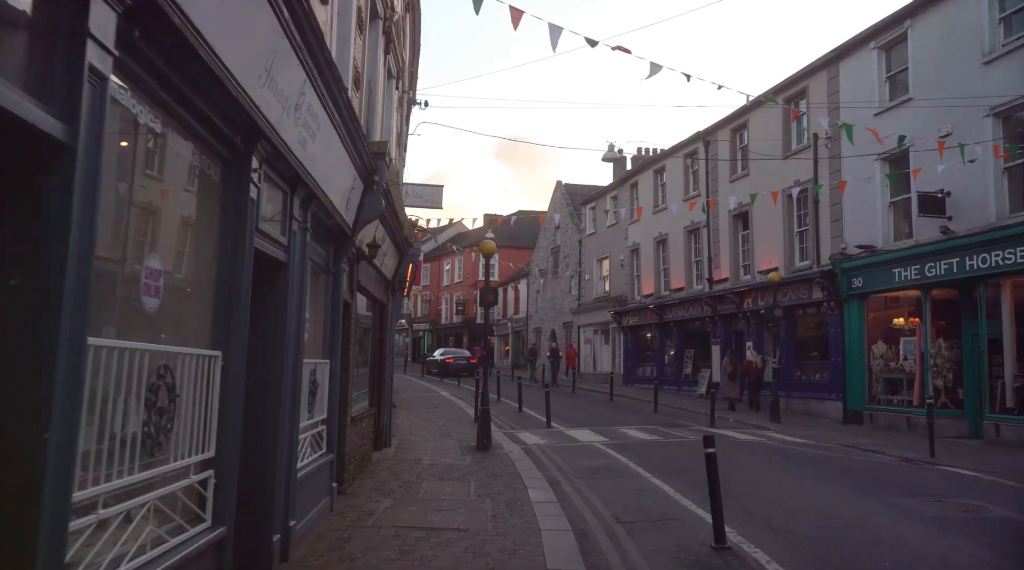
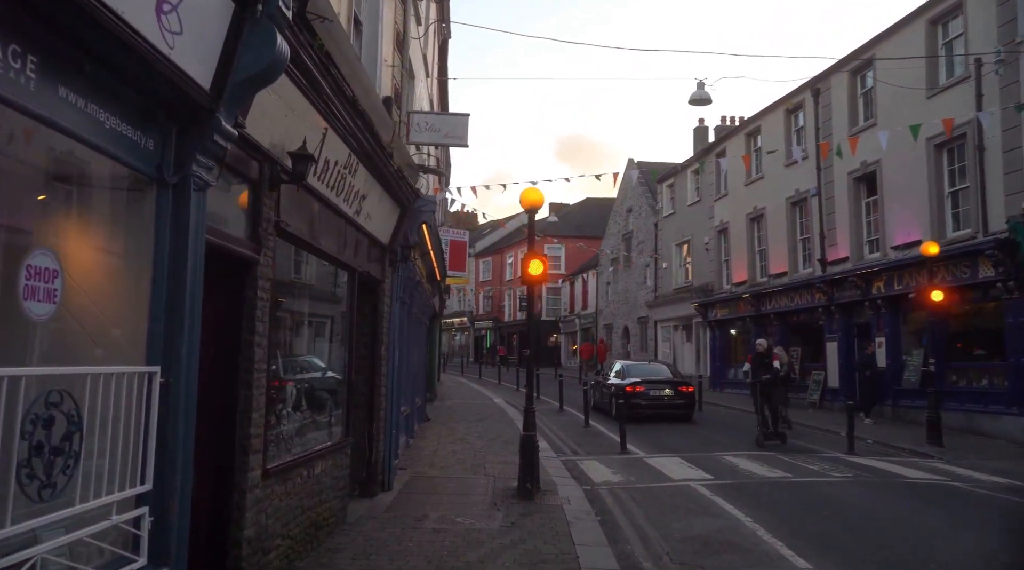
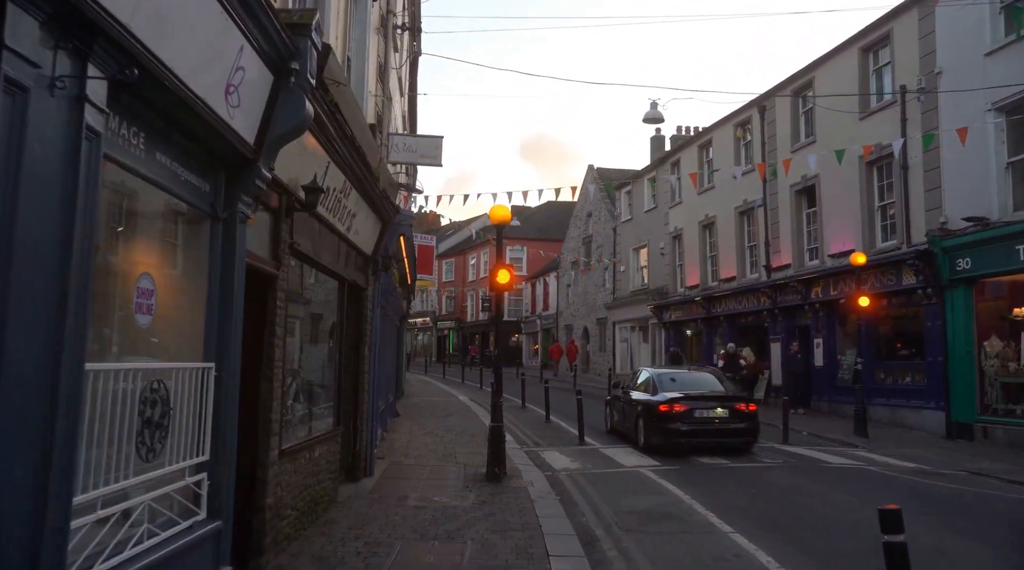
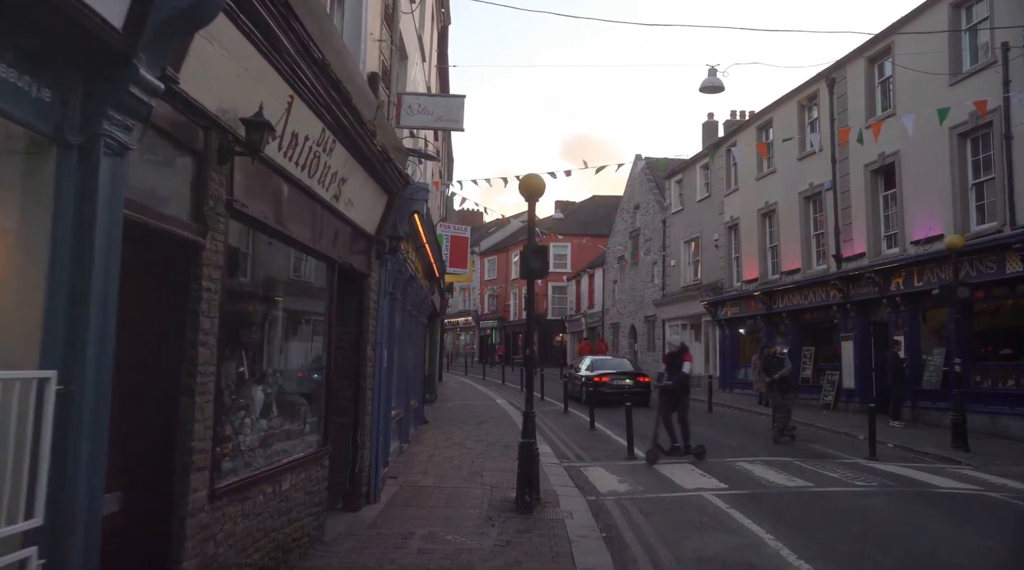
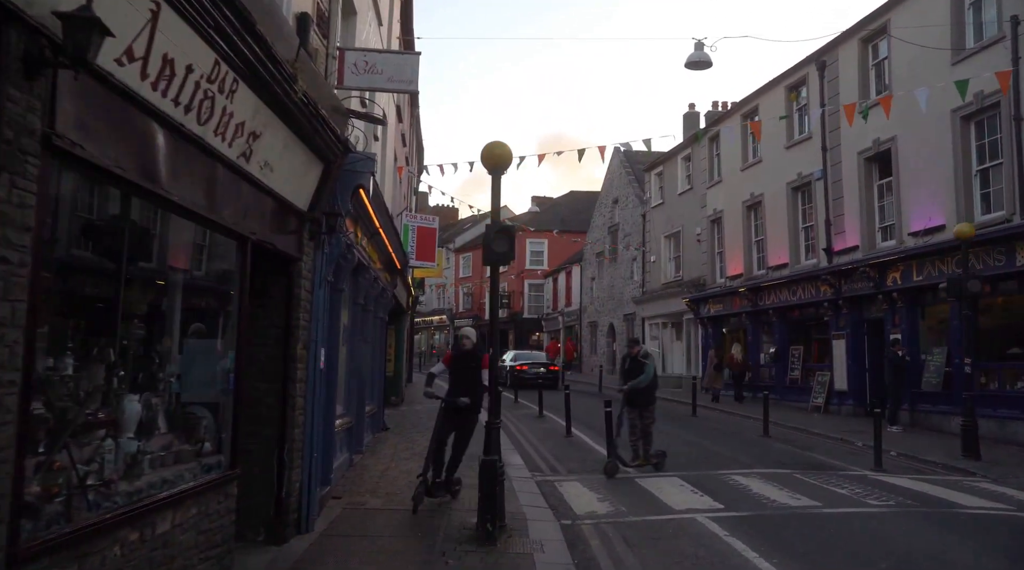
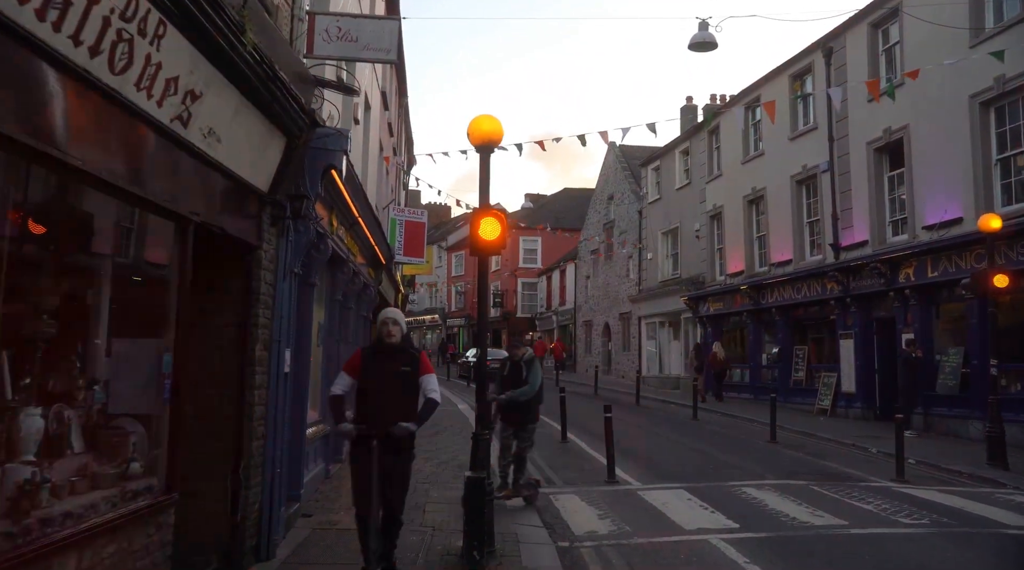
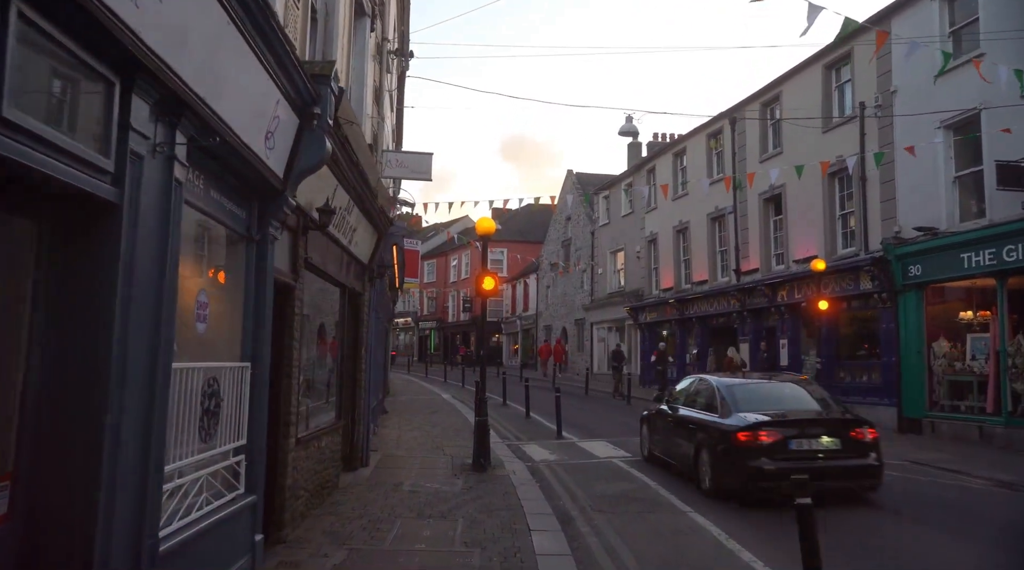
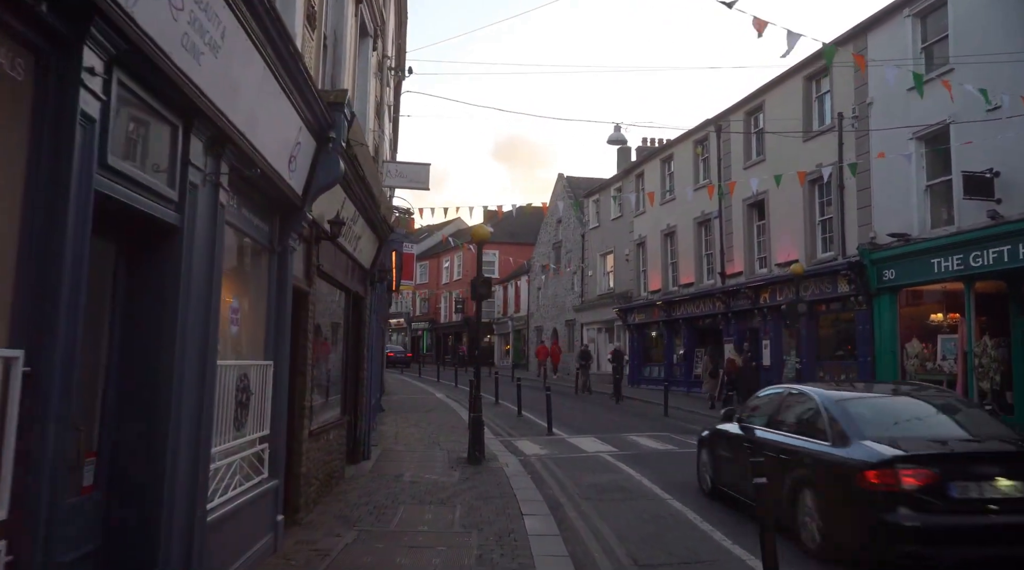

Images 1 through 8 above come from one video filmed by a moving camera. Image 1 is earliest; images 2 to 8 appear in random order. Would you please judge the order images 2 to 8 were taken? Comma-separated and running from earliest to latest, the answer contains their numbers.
8, 7, 3, 2, 4, 5, 6
